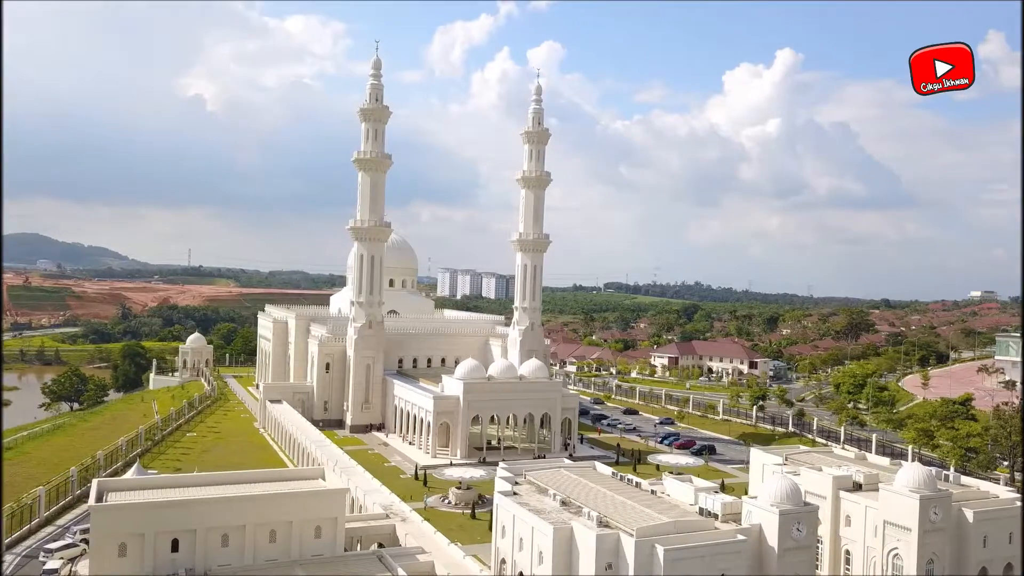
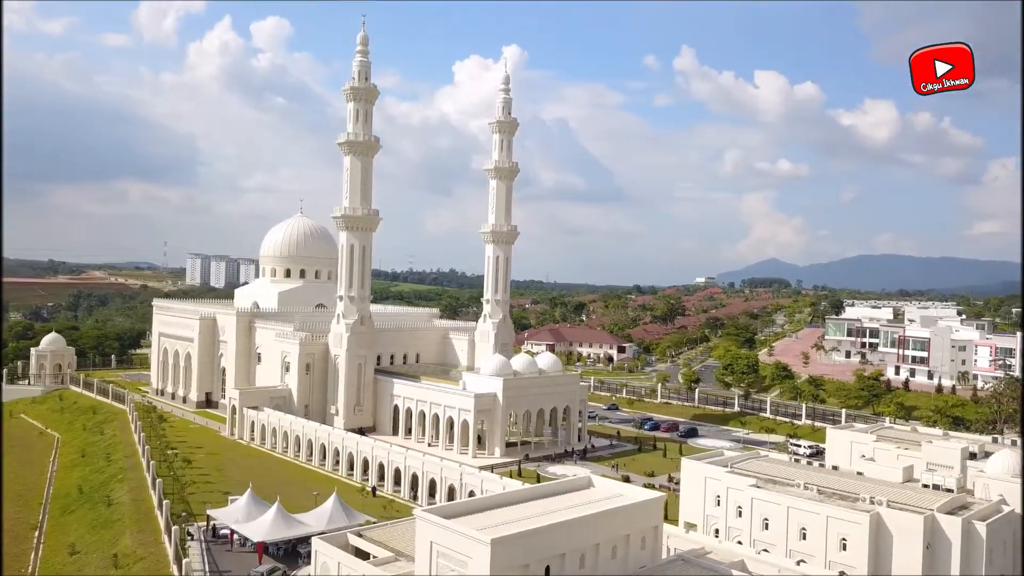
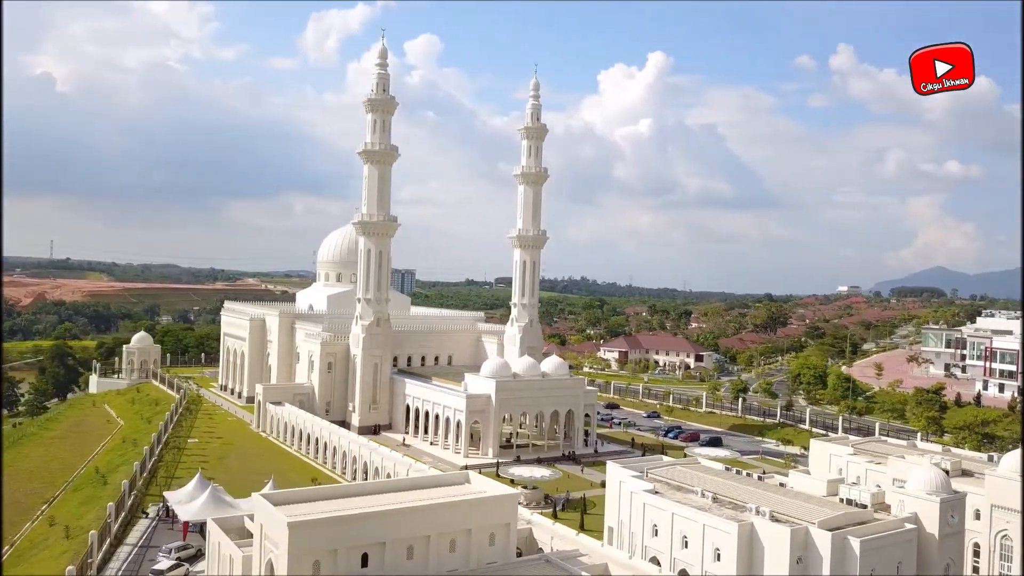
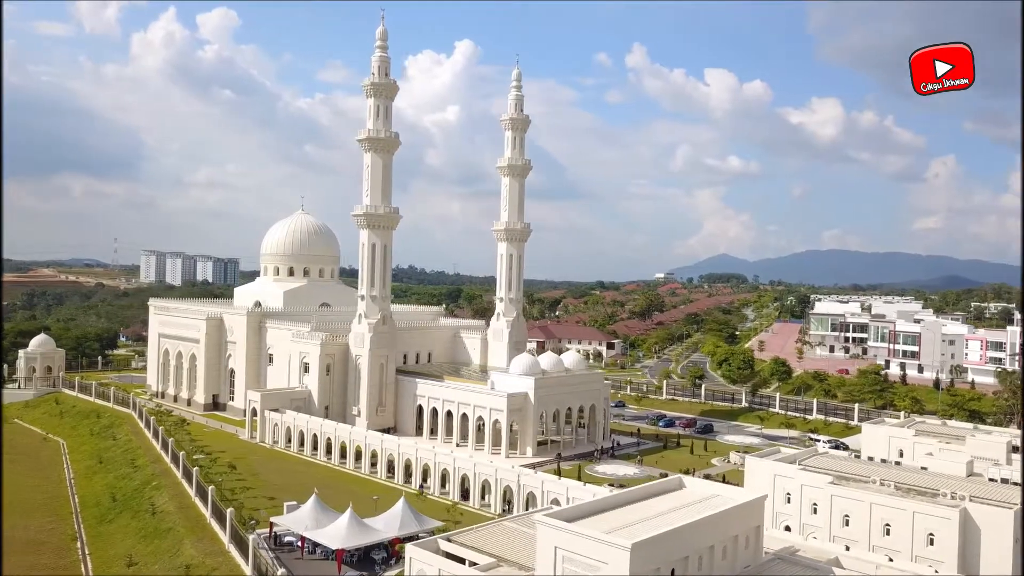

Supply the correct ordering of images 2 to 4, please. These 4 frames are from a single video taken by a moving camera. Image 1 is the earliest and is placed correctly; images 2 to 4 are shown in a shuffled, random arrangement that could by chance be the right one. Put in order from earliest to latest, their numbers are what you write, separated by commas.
3, 2, 4
